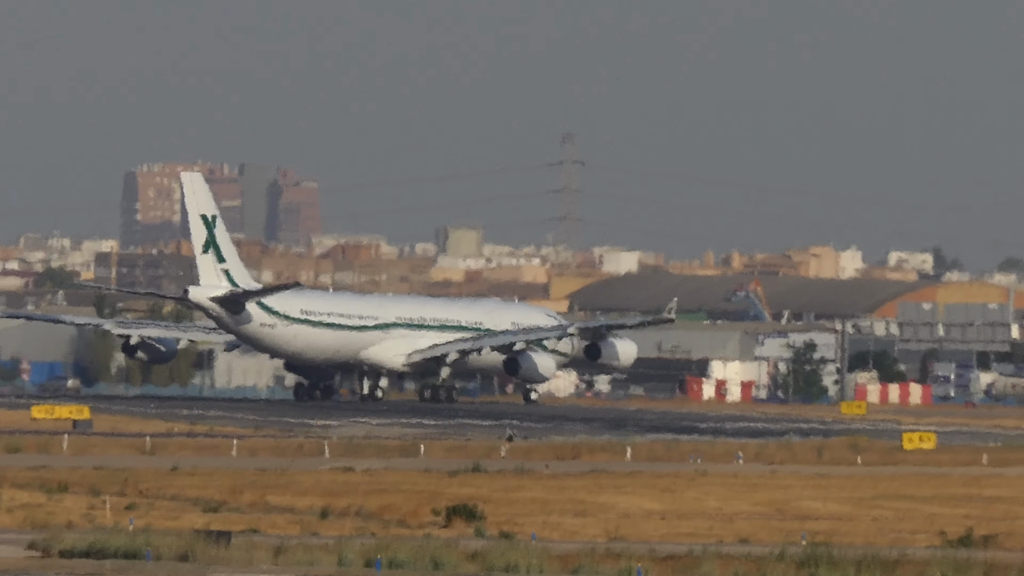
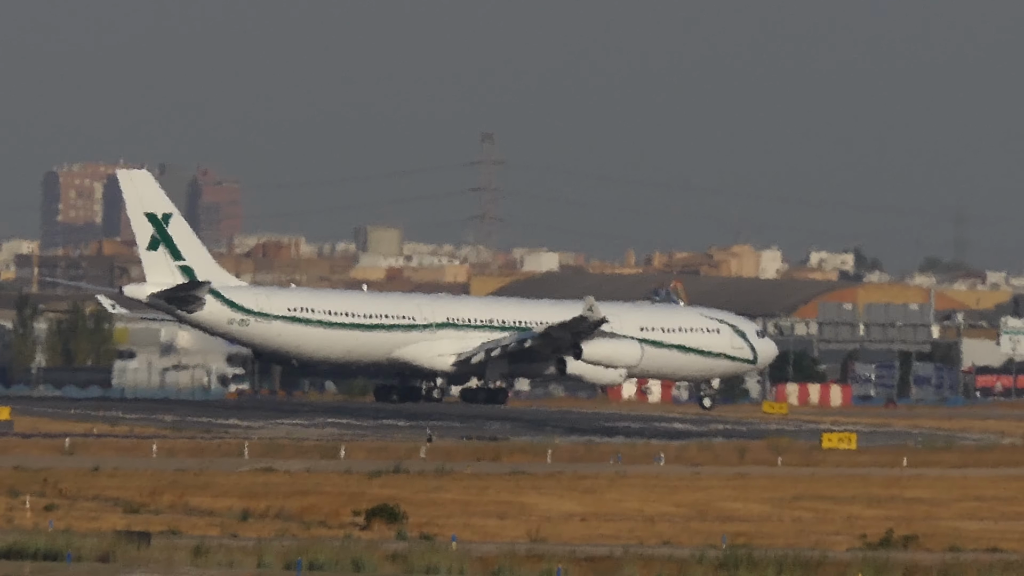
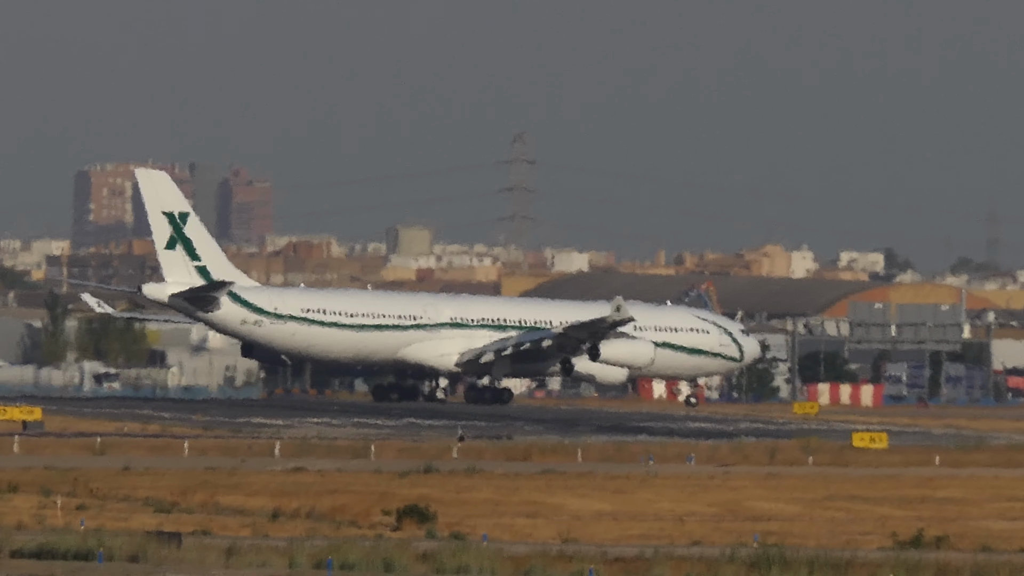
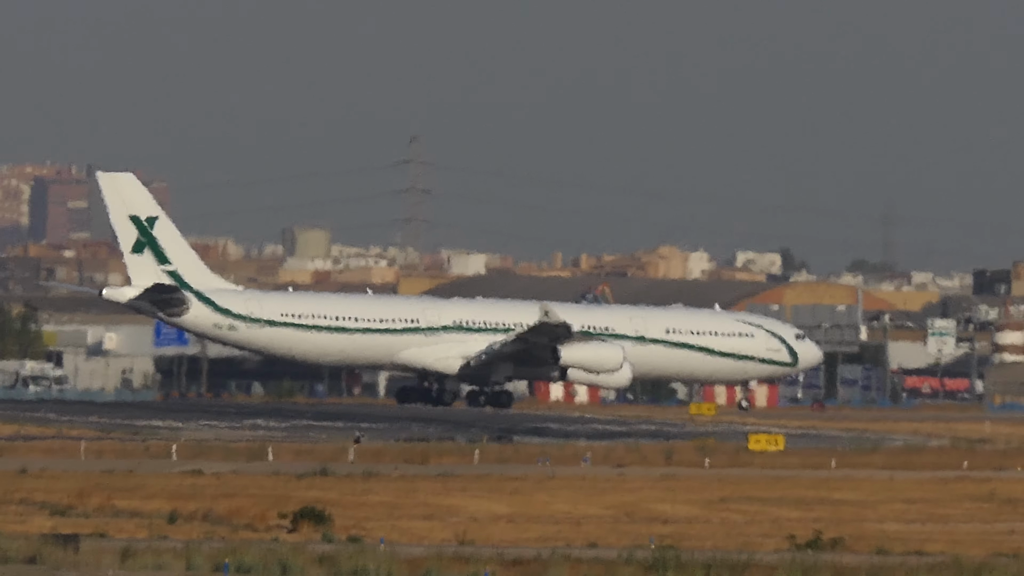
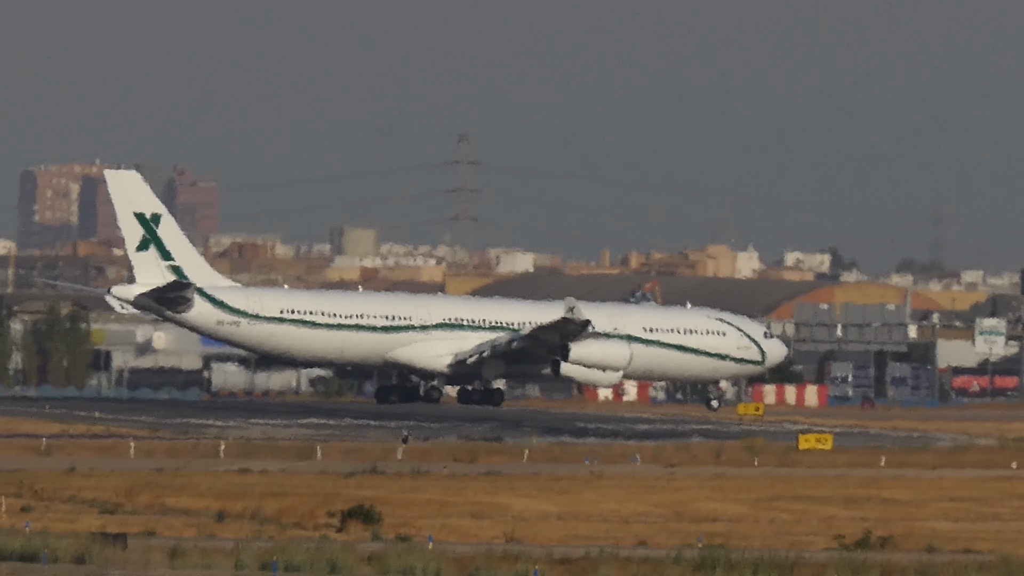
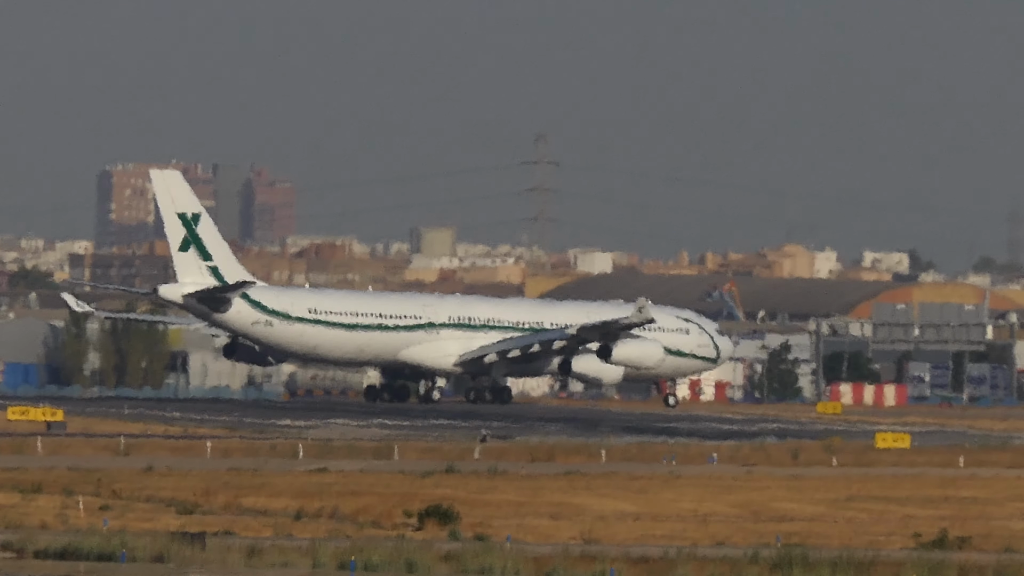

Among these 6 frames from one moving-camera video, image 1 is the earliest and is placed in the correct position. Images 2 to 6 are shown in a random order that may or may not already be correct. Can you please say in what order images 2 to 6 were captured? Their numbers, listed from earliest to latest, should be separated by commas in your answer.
6, 3, 2, 5, 4
